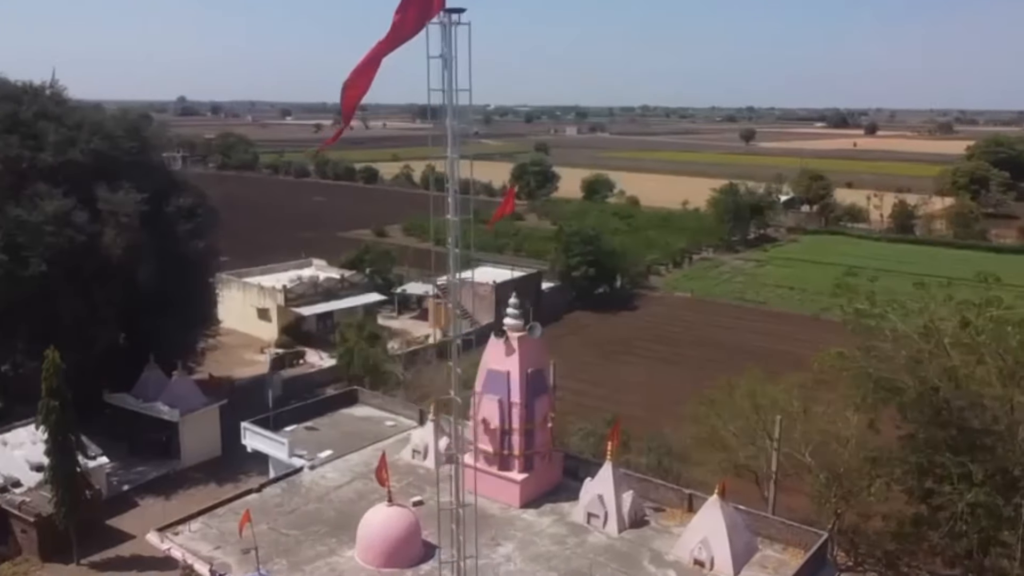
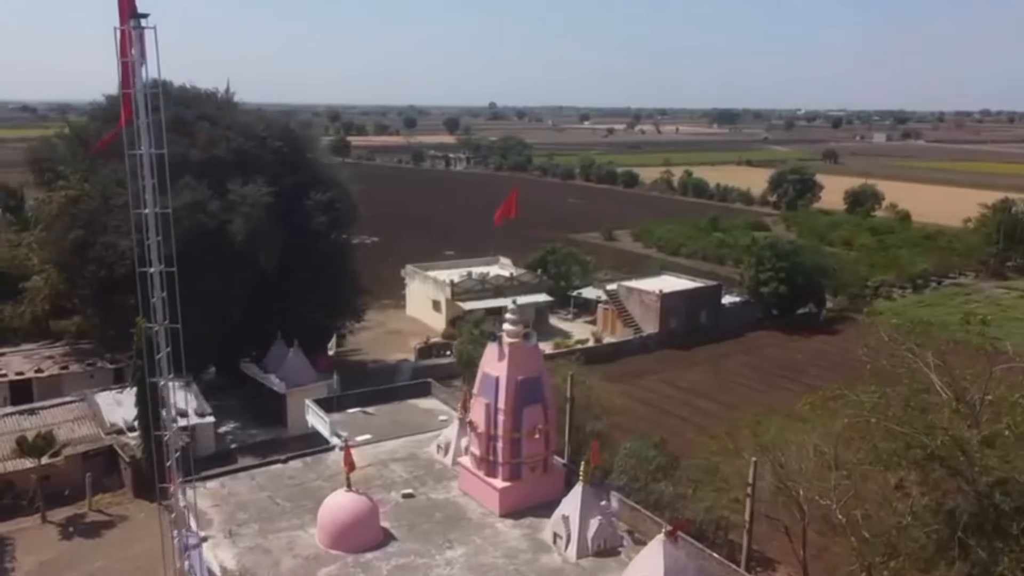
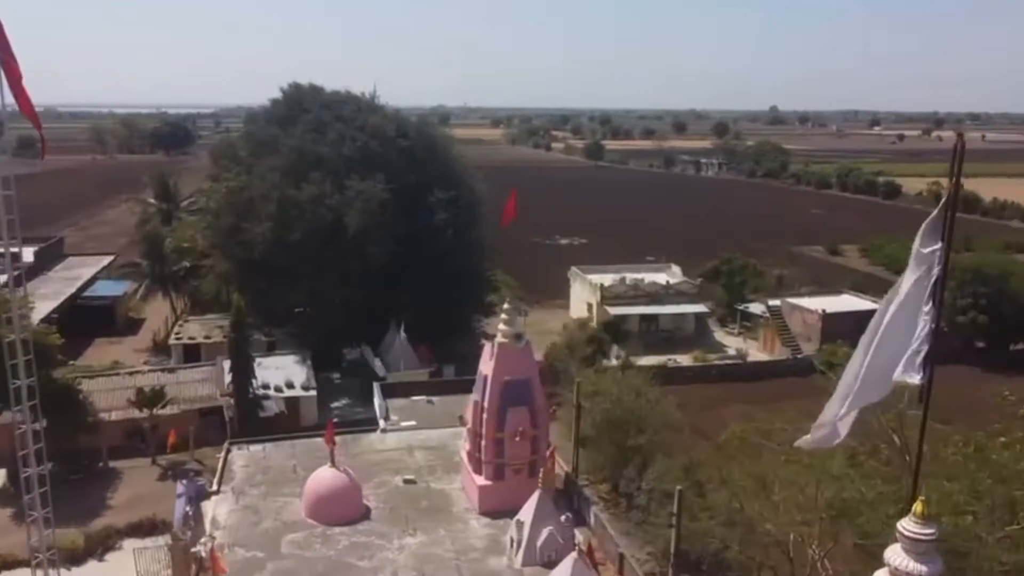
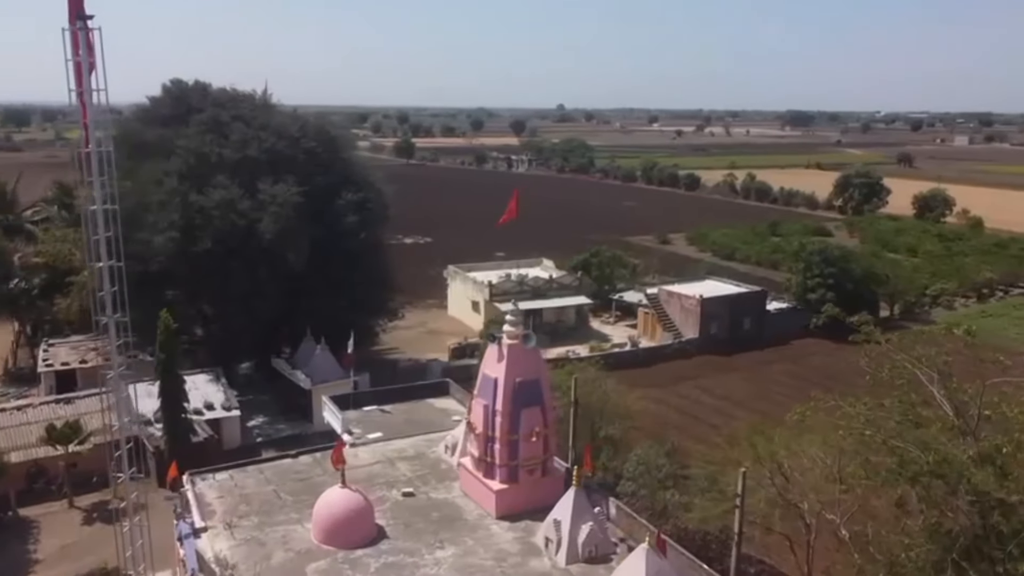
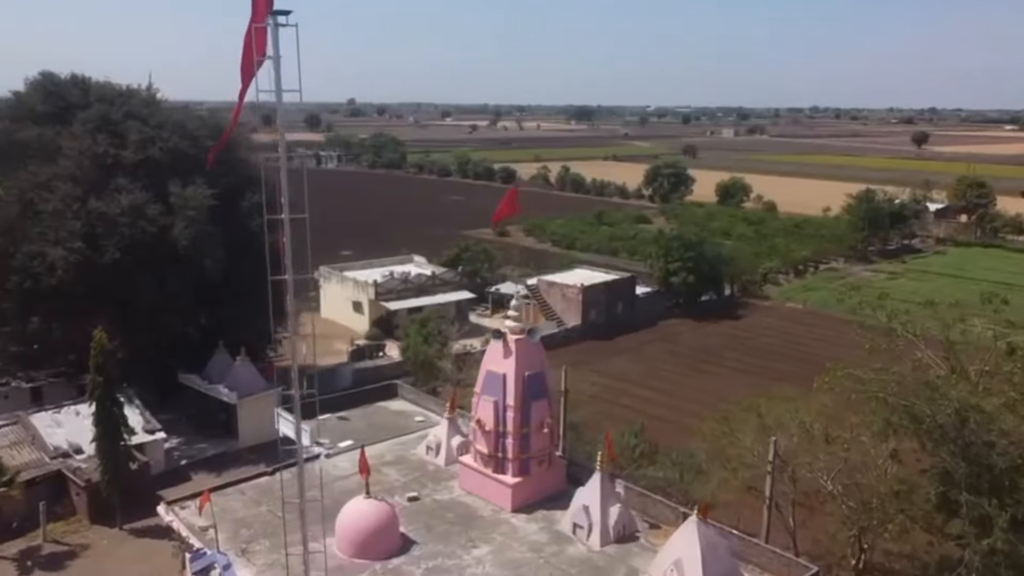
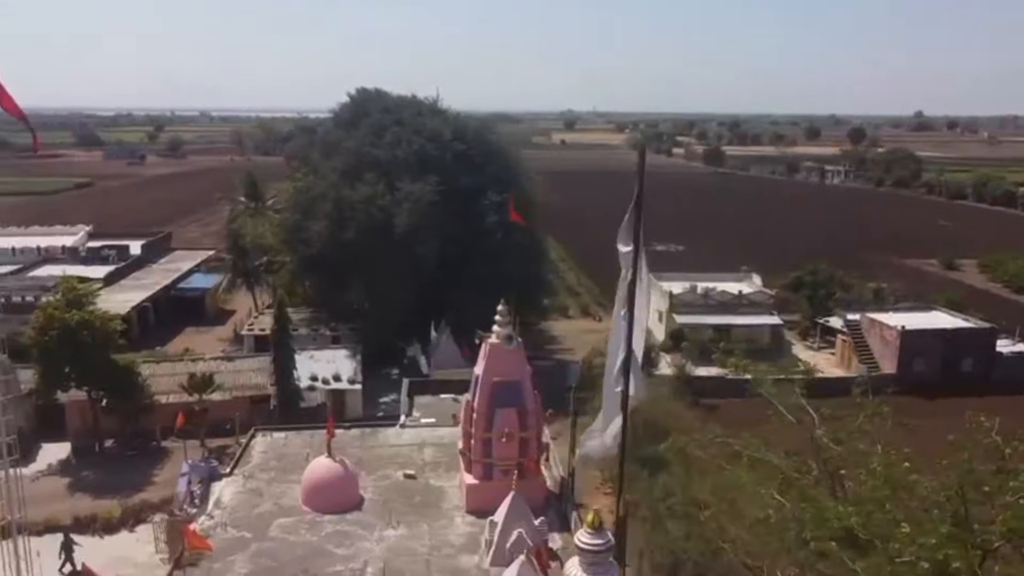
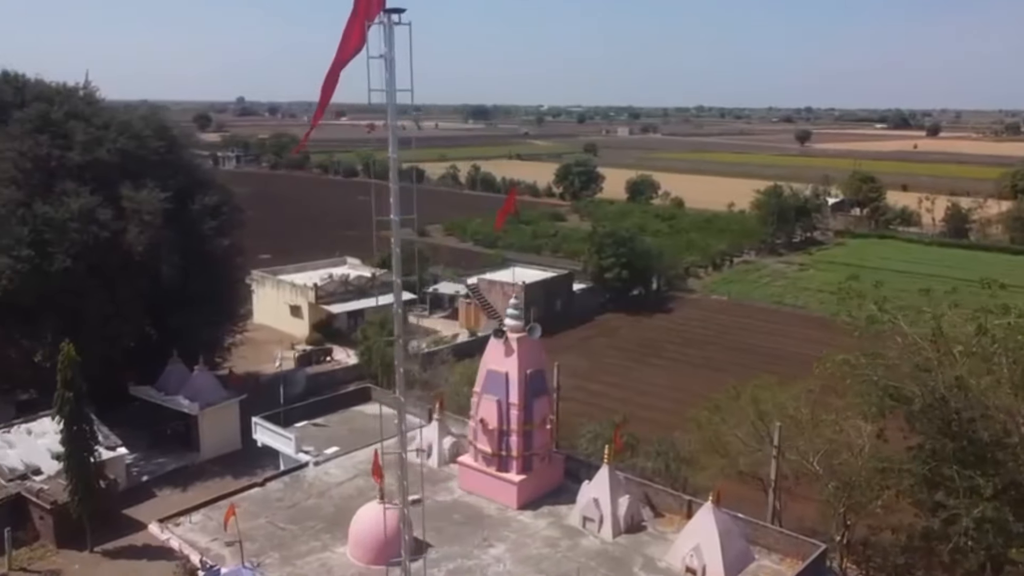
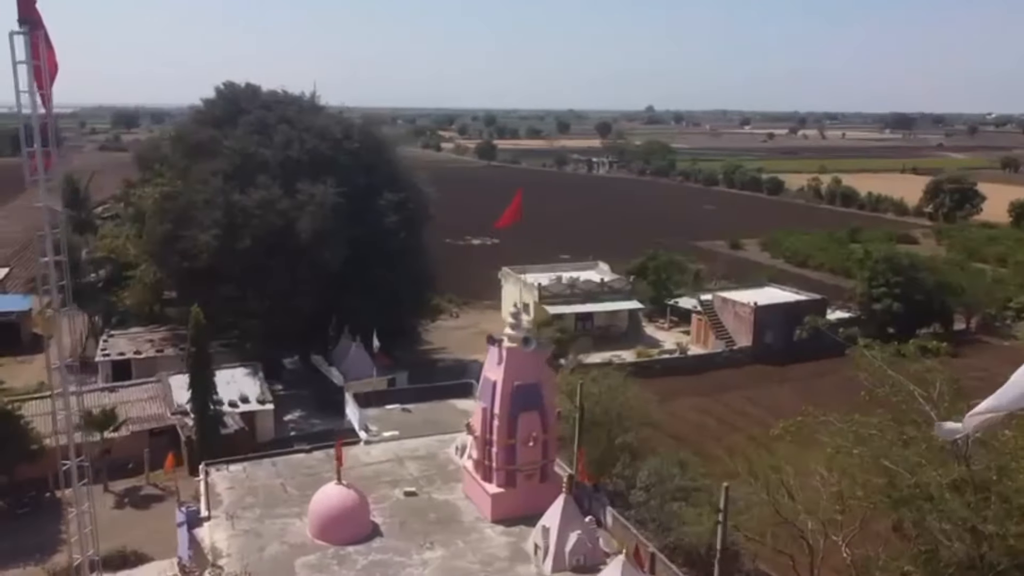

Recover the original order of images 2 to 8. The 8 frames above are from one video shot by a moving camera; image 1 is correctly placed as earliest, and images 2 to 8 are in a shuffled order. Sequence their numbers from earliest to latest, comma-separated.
7, 5, 2, 4, 8, 3, 6
